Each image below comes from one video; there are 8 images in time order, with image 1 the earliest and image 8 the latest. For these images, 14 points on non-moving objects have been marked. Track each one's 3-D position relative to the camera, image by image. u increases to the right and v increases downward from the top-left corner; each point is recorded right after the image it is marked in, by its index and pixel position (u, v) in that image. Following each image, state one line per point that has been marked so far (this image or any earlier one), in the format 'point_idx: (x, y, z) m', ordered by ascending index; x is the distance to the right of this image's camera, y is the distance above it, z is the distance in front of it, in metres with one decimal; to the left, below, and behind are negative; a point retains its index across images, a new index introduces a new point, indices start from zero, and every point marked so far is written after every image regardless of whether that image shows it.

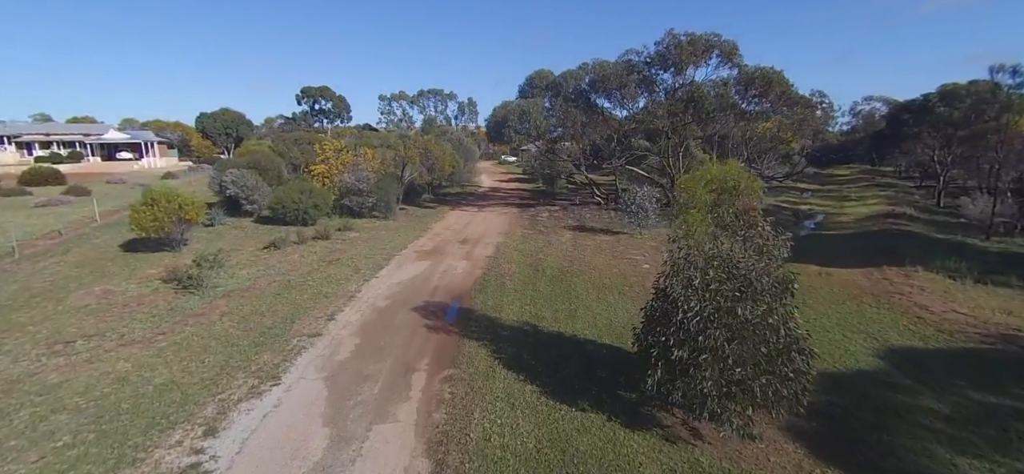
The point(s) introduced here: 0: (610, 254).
0: (+3.6, -0.7, +17.6) m
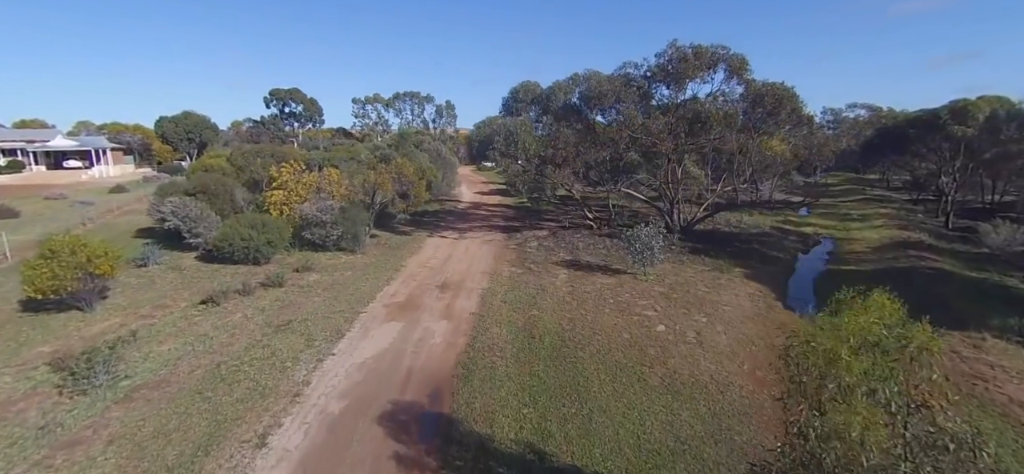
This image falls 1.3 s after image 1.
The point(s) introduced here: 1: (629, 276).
0: (+3.3, -2.2, +15.0) m
1: (+4.5, -1.5, +18.0) m
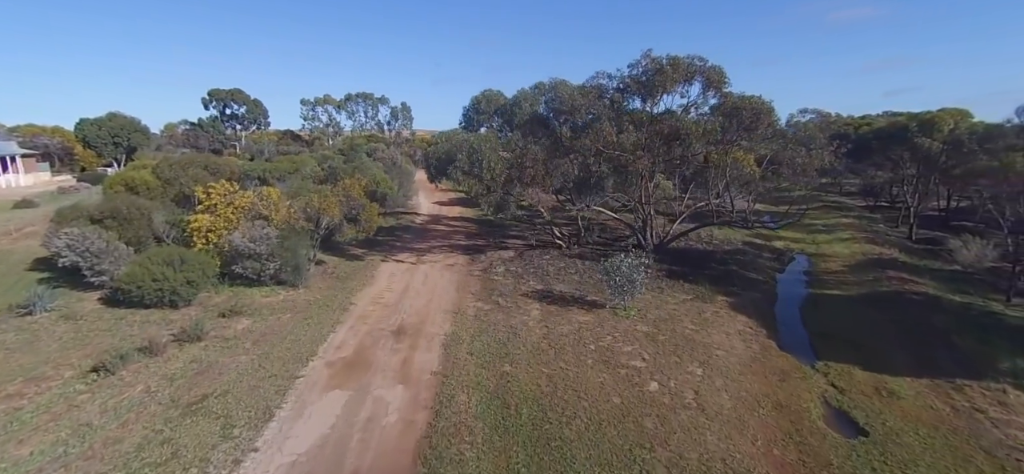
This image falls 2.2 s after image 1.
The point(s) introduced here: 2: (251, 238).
0: (+2.4, -3.3, +13.1) m
1: (+3.4, -2.6, +16.3) m
2: (-10.3, 0.0, +18.4) m
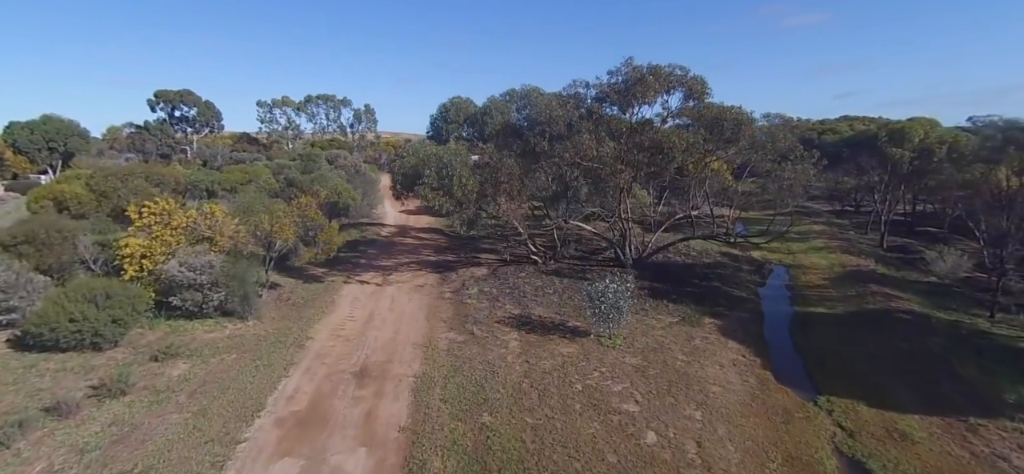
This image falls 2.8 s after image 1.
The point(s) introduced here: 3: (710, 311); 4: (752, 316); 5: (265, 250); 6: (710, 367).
0: (+1.9, -4.1, +11.9) m
1: (+2.6, -3.4, +15.1) m
2: (-11.2, -1.0, +16.3) m
3: (+7.6, -2.8, +17.9) m
4: (+9.1, -3.0, +17.7) m
5: (-10.0, -0.5, +19.0) m
6: (+5.7, -3.7, +13.4) m
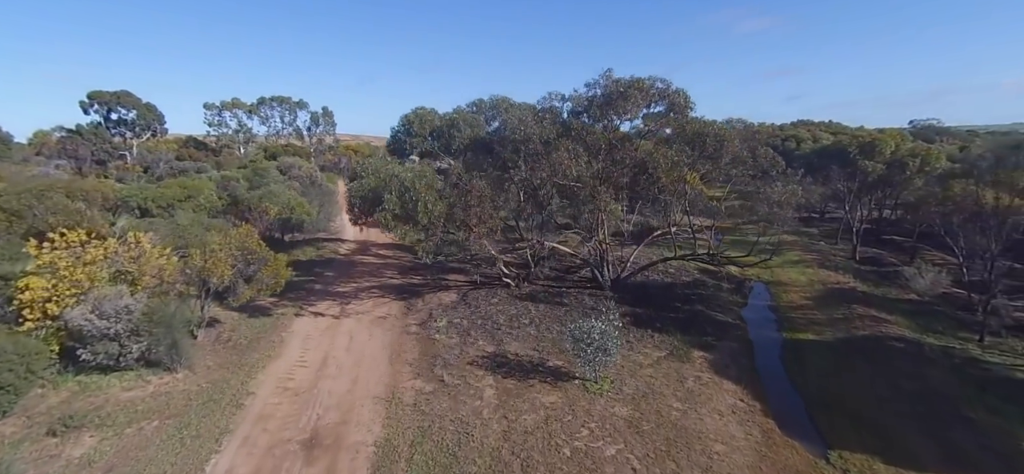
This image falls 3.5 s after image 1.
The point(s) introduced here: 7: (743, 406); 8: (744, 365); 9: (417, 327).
0: (+1.4, -5.1, +10.3) m
1: (+1.9, -4.3, +13.5) m
2: (-12.0, -2.2, +13.8) m
3: (+6.6, -3.7, +16.7) m
4: (+8.1, -3.9, +16.7) m
5: (-11.0, -1.7, +16.6) m
6: (+5.1, -4.7, +12.1) m
7: (+6.3, -4.6, +12.7) m
8: (+7.6, -4.2, +15.3) m
9: (-3.7, -3.5, +18.4) m
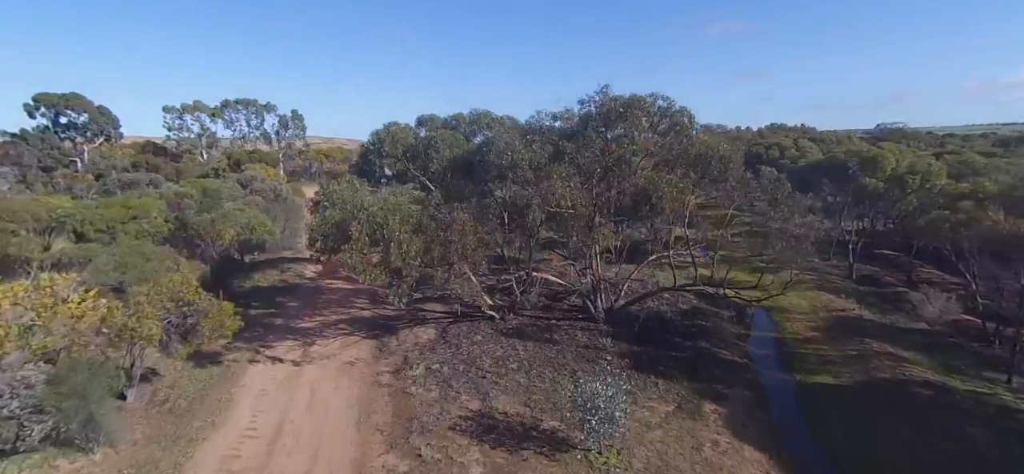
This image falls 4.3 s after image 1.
0: (+1.3, -6.3, +8.3) m
1: (+1.7, -5.5, +11.6) m
2: (-12.2, -3.5, +11.1) m
3: (+6.2, -4.9, +14.9) m
4: (+7.7, -5.0, +15.0) m
5: (-11.4, -3.0, +14.0) m
6: (+4.9, -5.8, +10.3) m
7: (+6.1, -5.7, +11.0) m
8: (+7.2, -5.3, +13.6) m
9: (-4.2, -4.8, +16.1) m
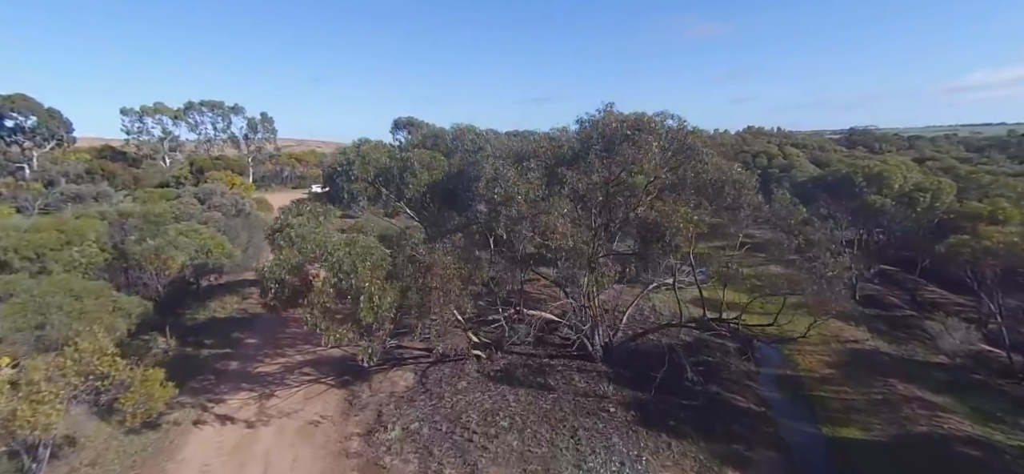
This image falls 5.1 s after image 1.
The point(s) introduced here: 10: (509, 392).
0: (+1.4, -7.4, +6.2) m
1: (+1.6, -6.7, +9.5) m
2: (-12.3, -4.8, +8.4) m
3: (+6.0, -6.0, +13.1) m
4: (+7.5, -6.1, +13.2) m
5: (-11.6, -4.3, +11.3) m
6: (+4.9, -6.9, +8.4) m
7: (+6.1, -6.8, +9.1) m
8: (+7.1, -6.4, +11.7) m
9: (-4.5, -6.0, +13.8) m
10: (-0.1, -5.3, +16.1) m
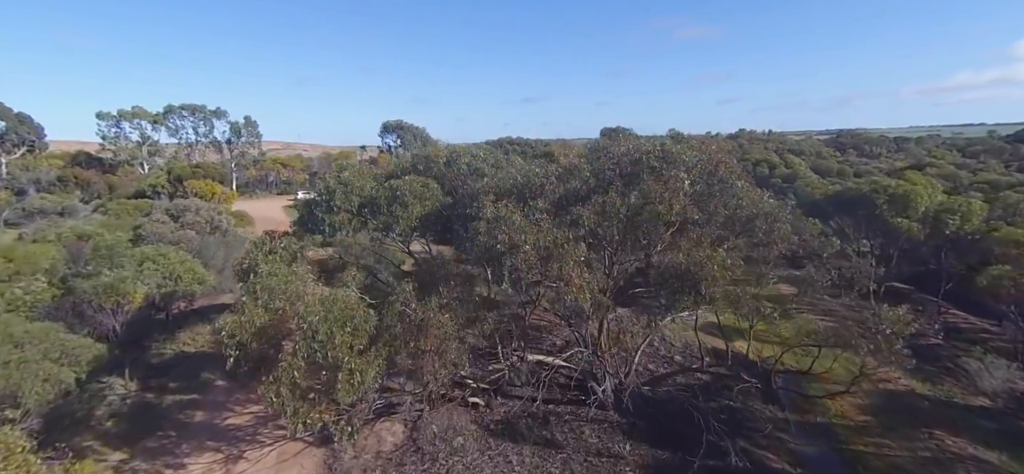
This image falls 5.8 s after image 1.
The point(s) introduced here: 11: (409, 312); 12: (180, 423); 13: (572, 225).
0: (+1.7, -8.6, +4.3) m
1: (+1.8, -7.9, +7.6) m
2: (-12.0, -6.0, +6.3) m
3: (+6.2, -7.1, +11.3) m
4: (+7.7, -7.3, +11.4) m
5: (-11.4, -5.5, +9.2) m
6: (+5.2, -8.1, +6.6) m
7: (+6.3, -8.0, +7.3) m
8: (+7.3, -7.6, +10.0) m
9: (-4.3, -7.2, +11.8) m
10: (0.0, -6.5, +14.2) m
11: (-2.4, -1.6, +10.7) m
12: (-11.5, -6.3, +16.1) m
13: (+1.4, +0.3, +12.2) m
